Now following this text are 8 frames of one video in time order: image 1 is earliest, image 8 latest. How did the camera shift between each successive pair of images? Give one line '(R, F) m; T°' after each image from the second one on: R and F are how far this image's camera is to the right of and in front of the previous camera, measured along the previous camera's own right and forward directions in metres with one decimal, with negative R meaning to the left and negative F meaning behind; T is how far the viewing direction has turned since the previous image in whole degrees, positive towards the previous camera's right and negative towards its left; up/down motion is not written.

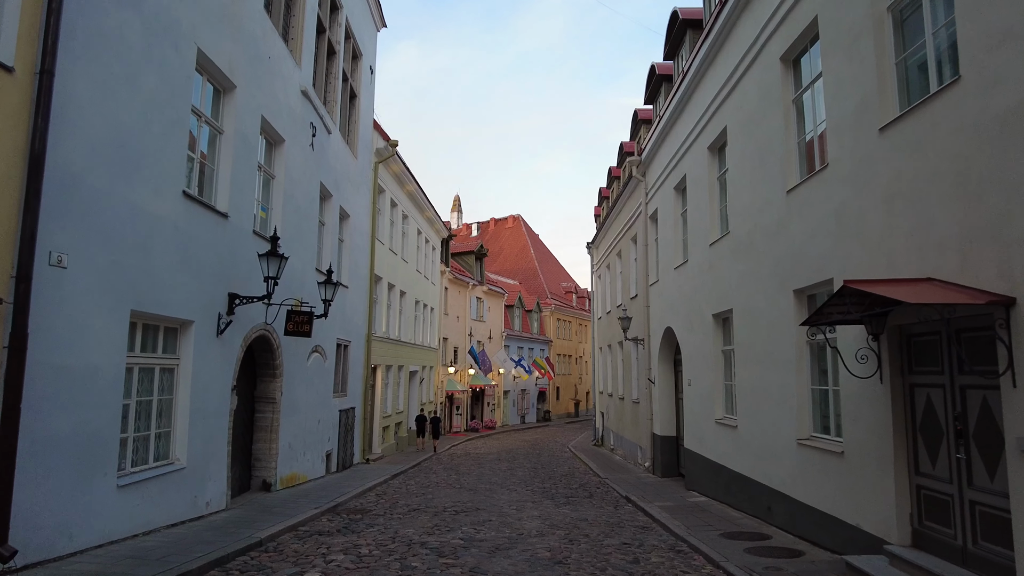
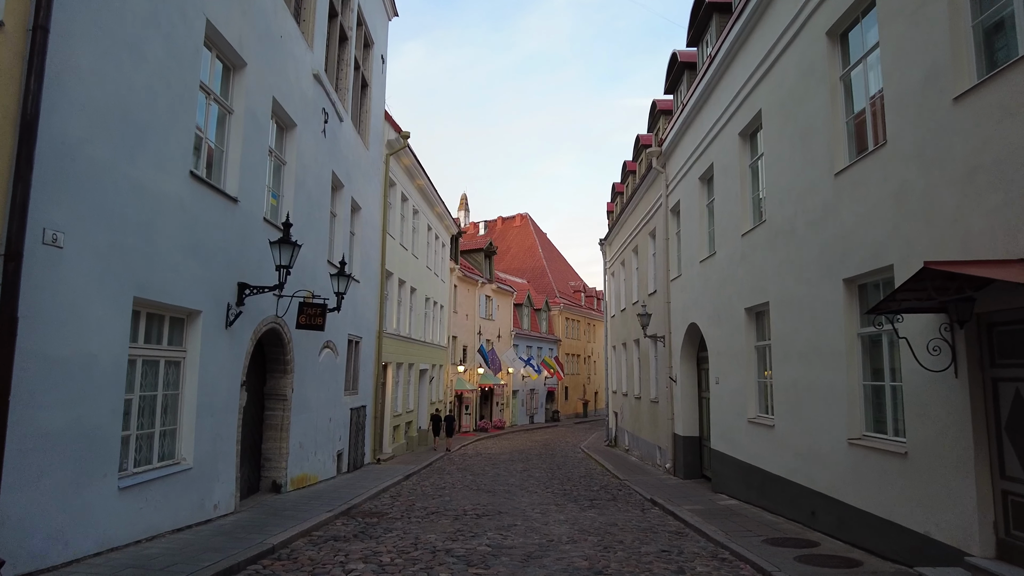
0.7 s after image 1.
(-0.3, +0.6) m; 0°
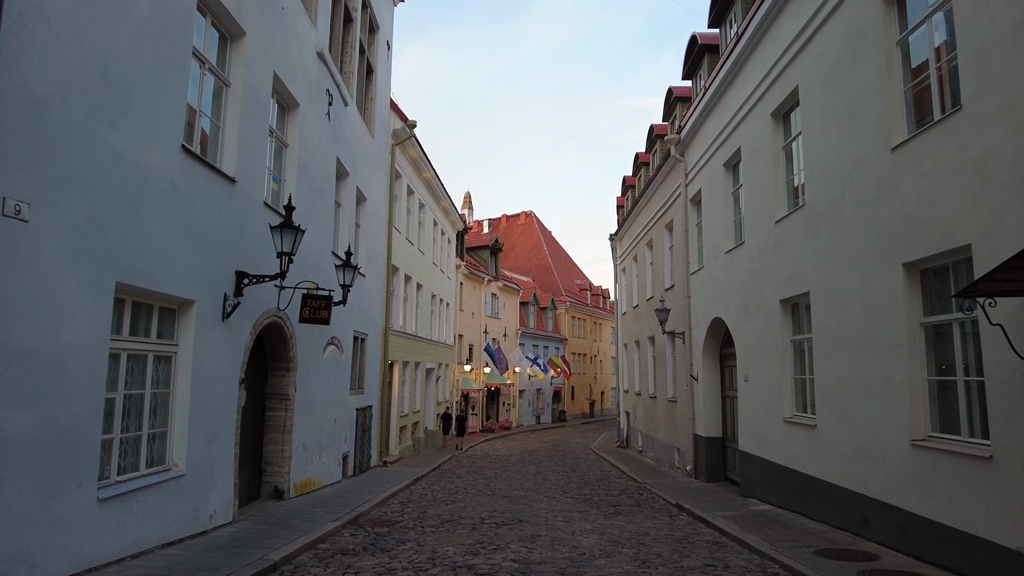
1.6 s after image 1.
(-0.3, +0.8) m; 0°
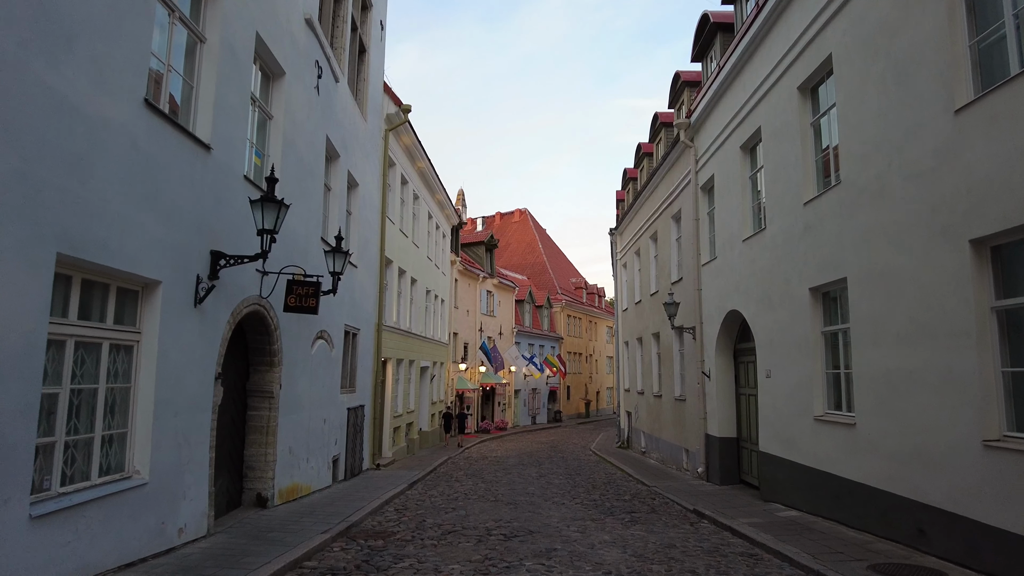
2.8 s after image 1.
(-0.2, +0.9) m; +1°
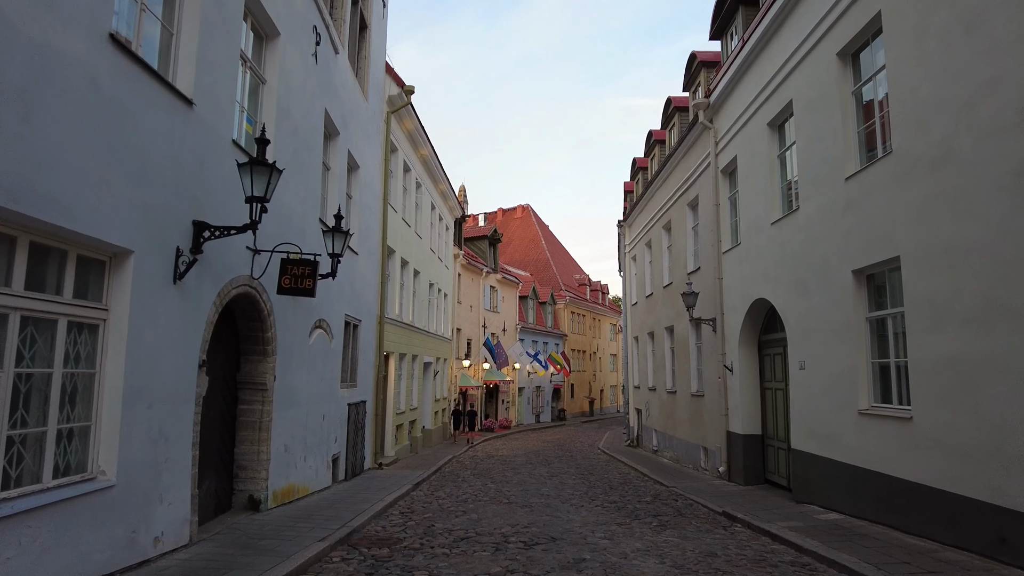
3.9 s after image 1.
(-0.2, +0.9) m; 0°
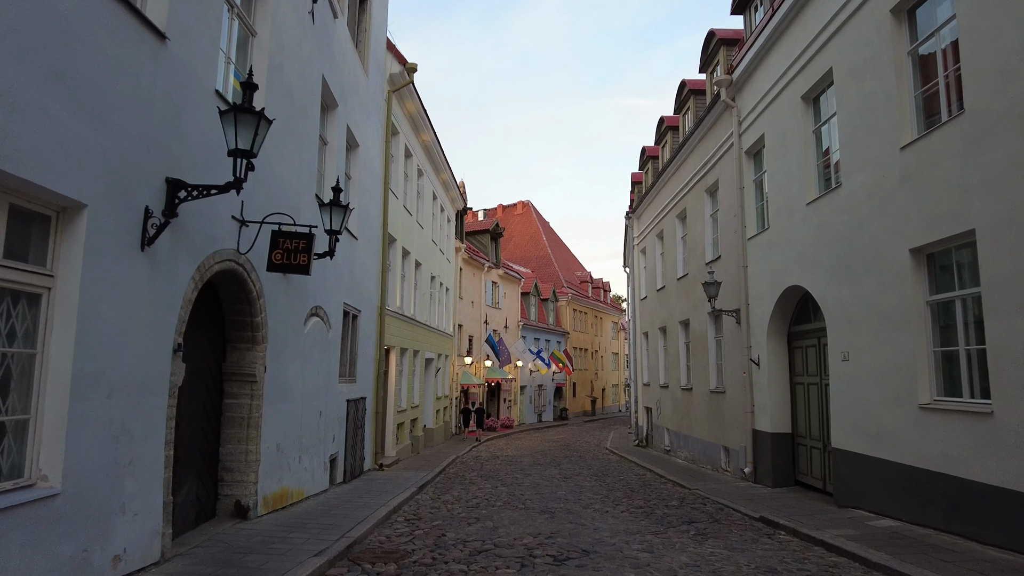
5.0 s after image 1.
(-0.3, +1.0) m; 0°
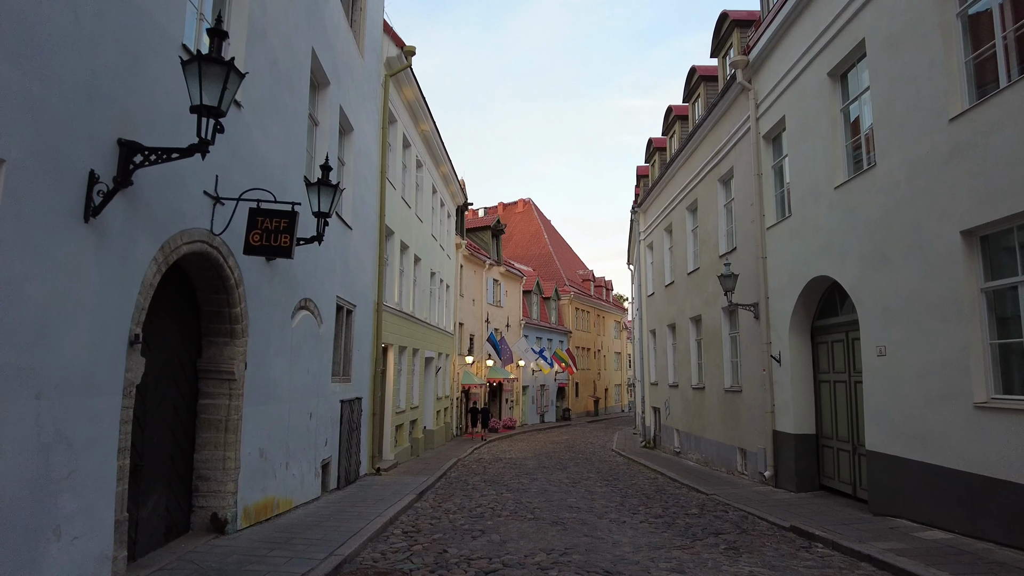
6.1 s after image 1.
(-0.1, +0.8) m; 0°
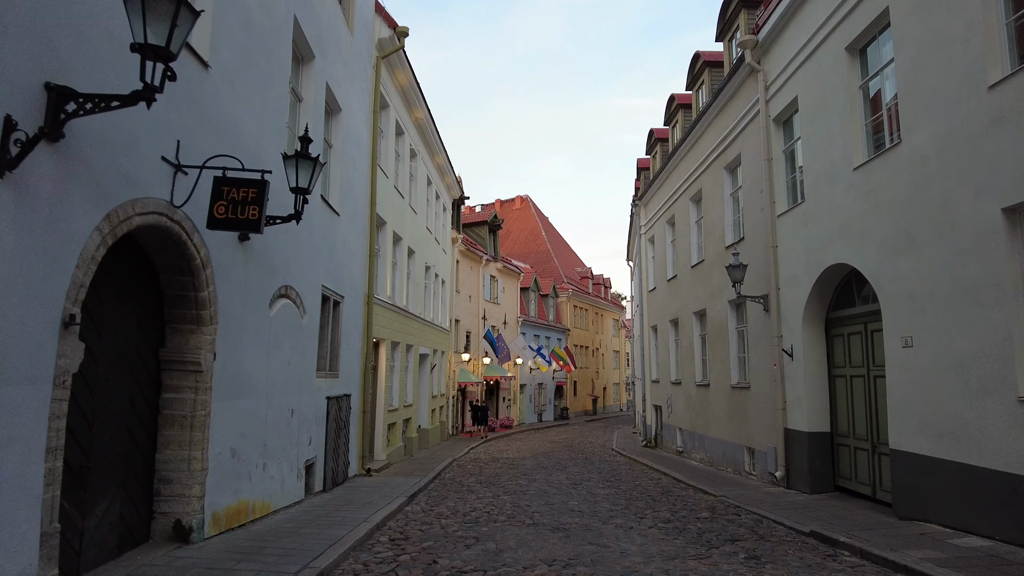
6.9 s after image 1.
(0.0, +0.7) m; 0°
